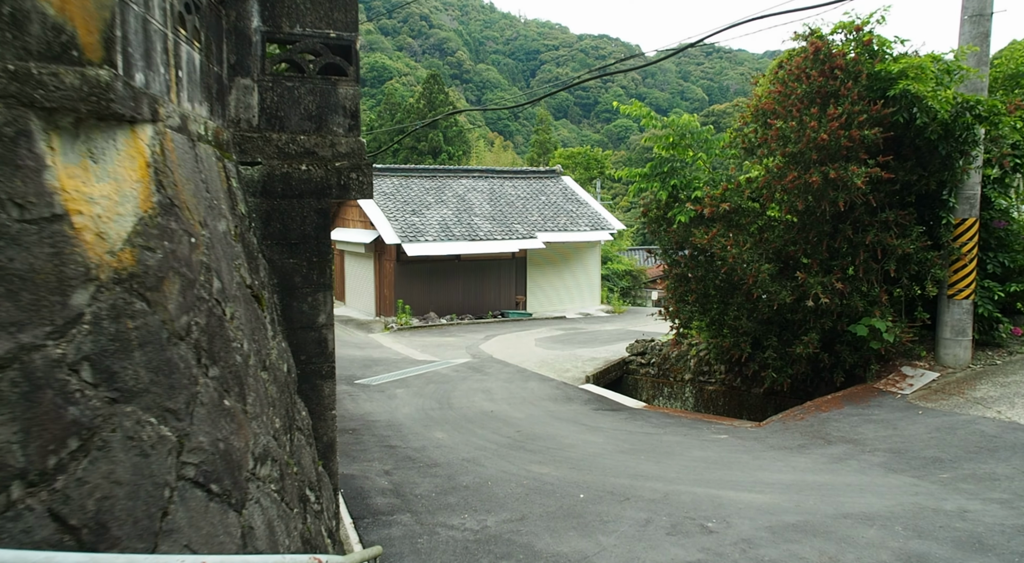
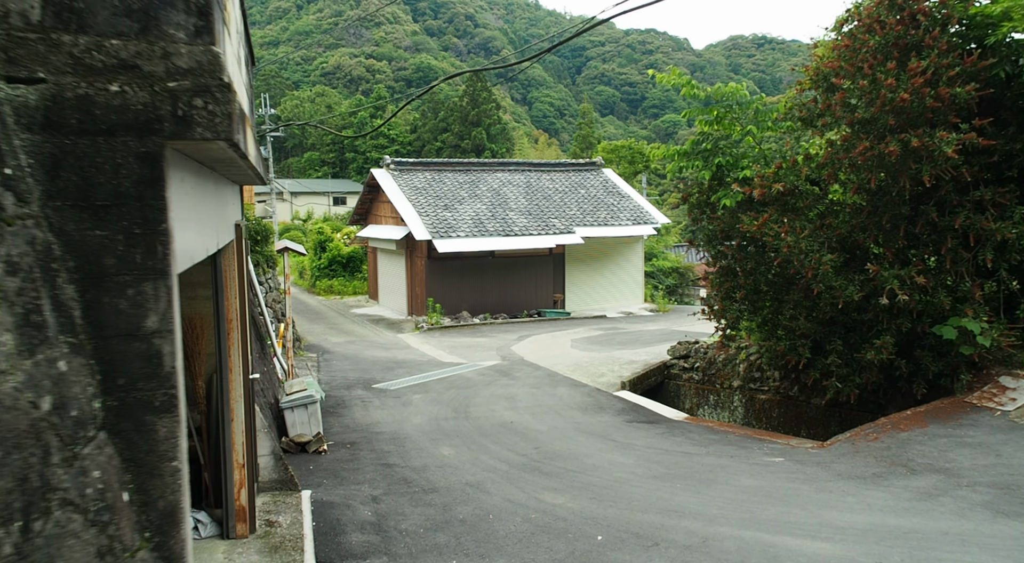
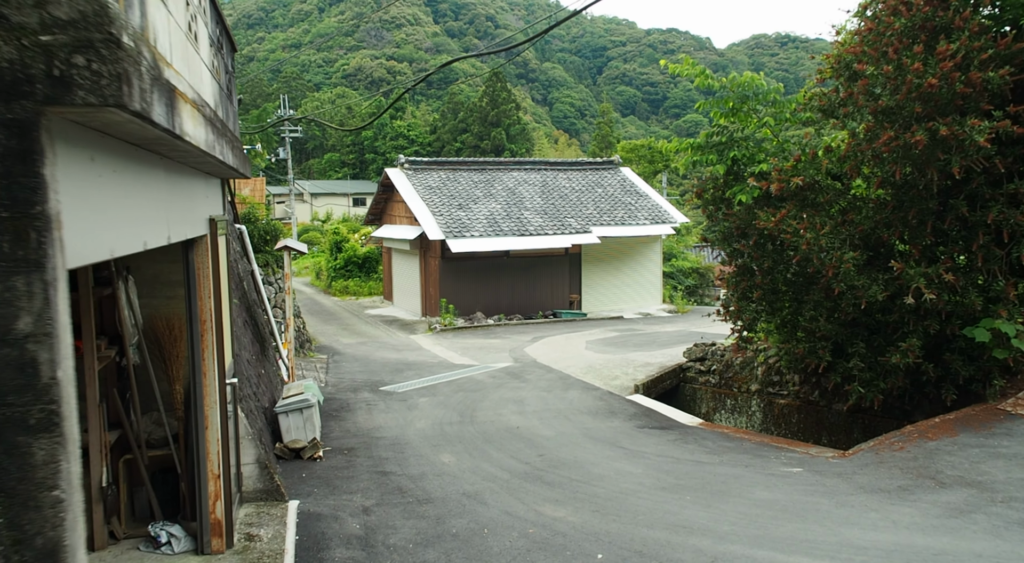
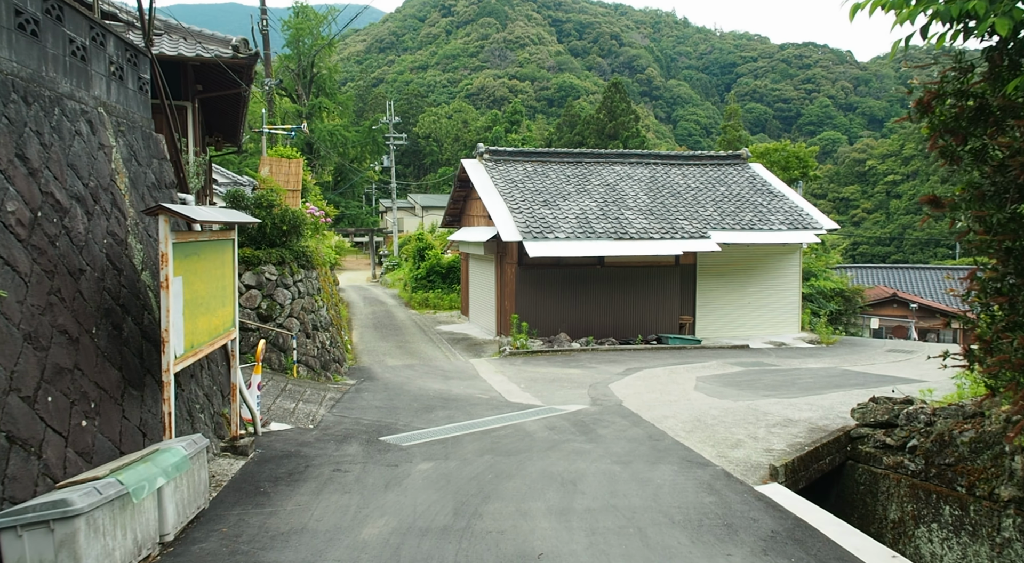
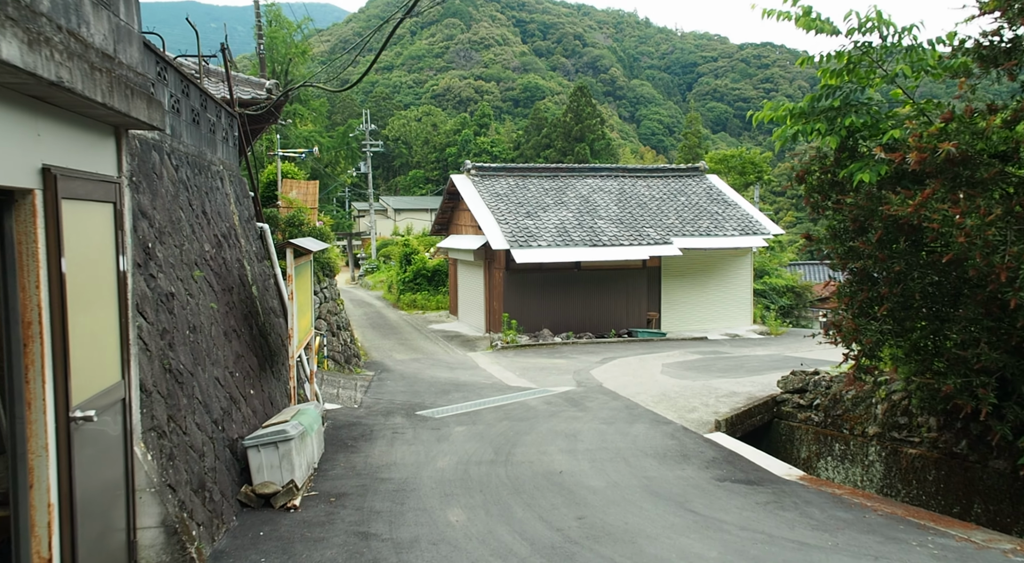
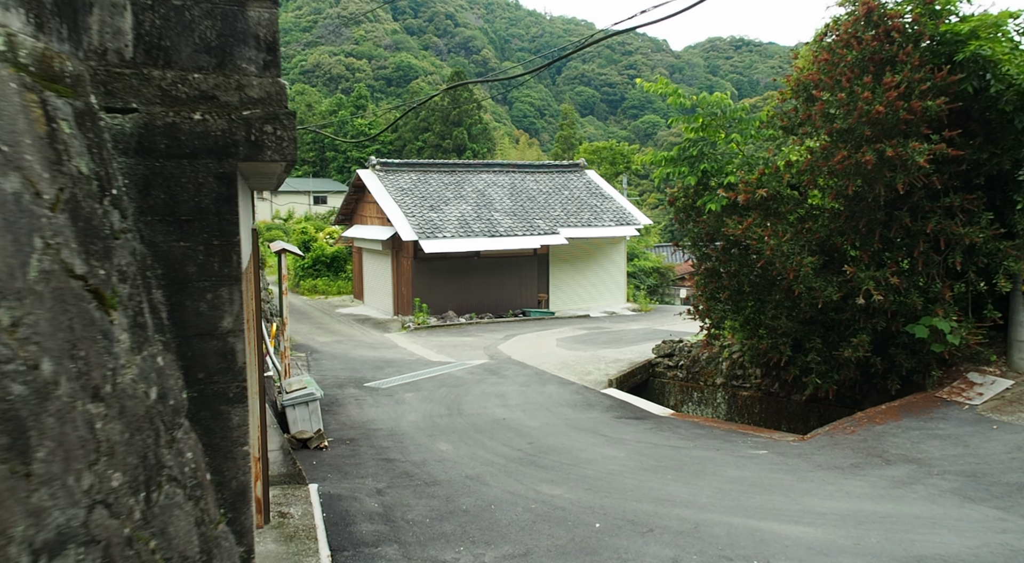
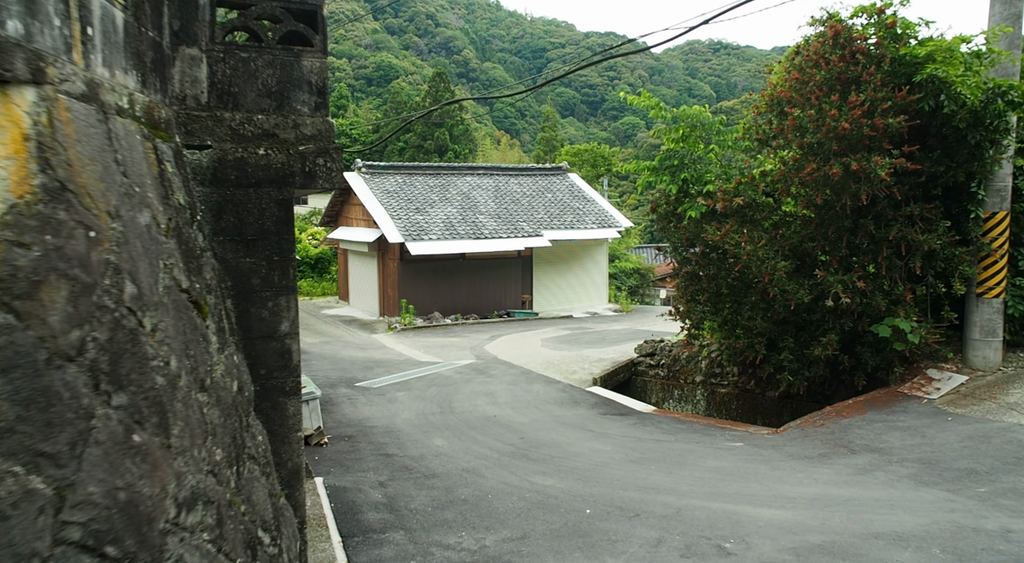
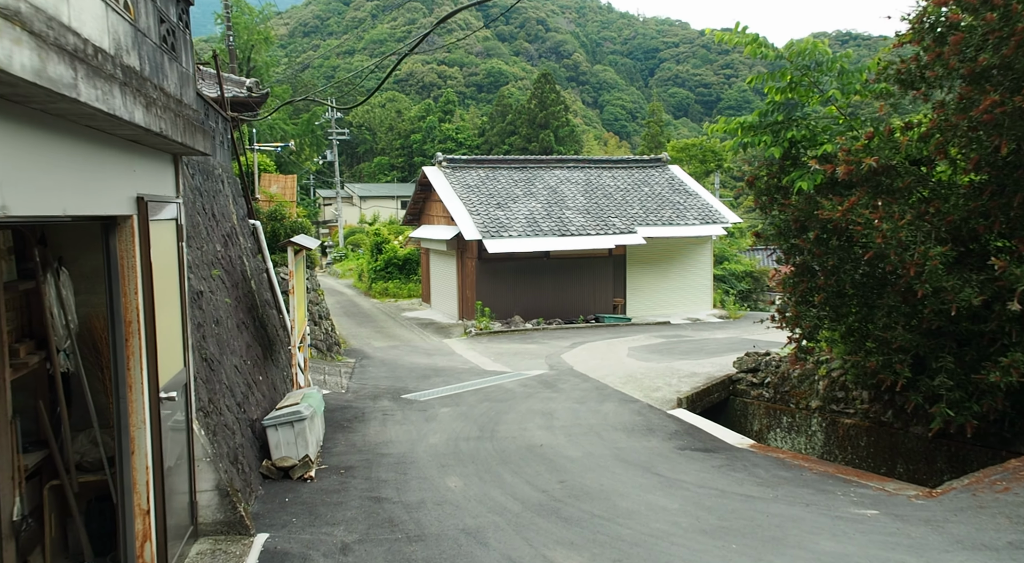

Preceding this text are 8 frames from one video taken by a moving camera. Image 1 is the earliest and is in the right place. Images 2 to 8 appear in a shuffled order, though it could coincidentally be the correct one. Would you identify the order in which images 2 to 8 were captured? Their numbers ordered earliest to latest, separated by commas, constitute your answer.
7, 6, 2, 3, 8, 5, 4
